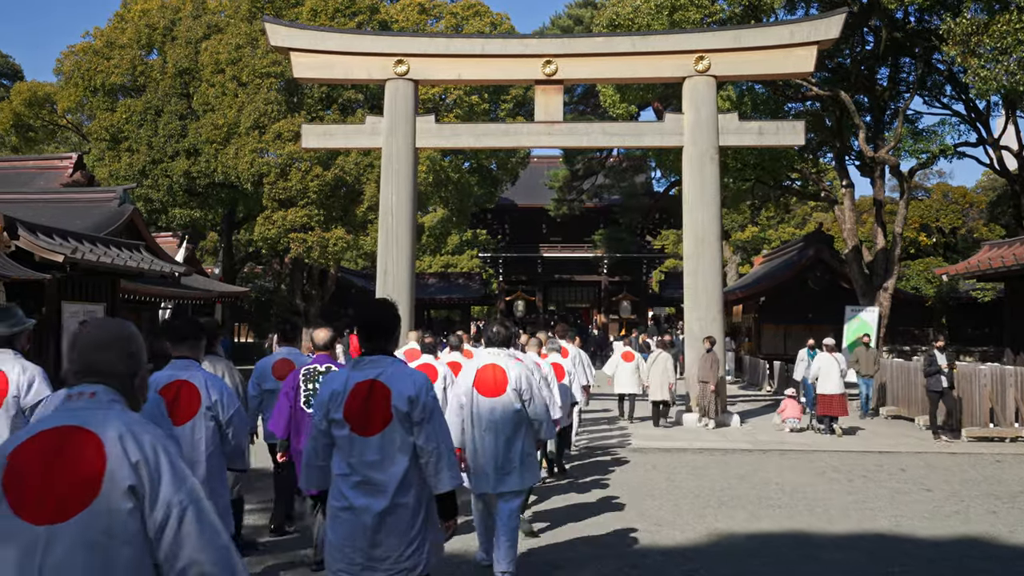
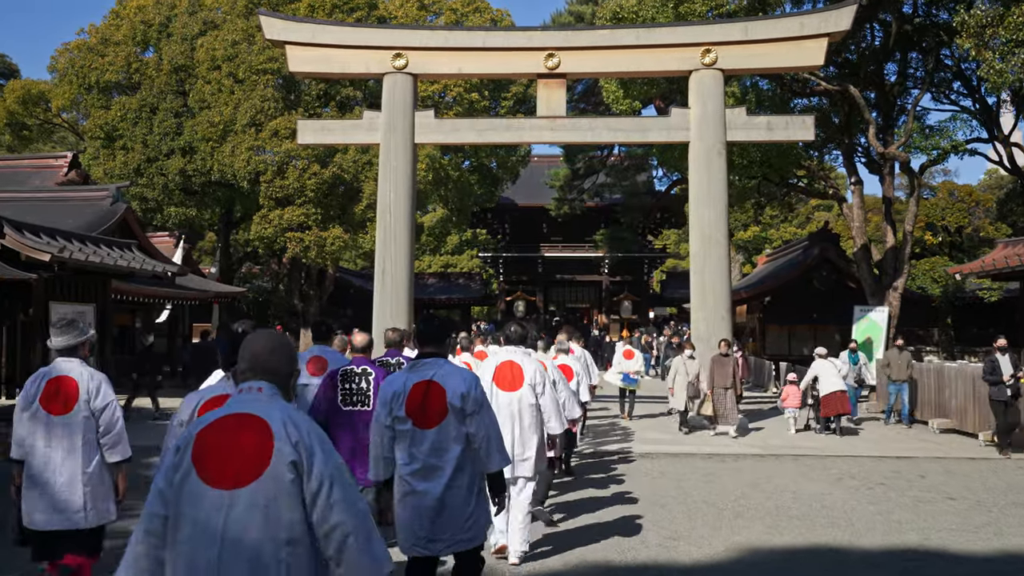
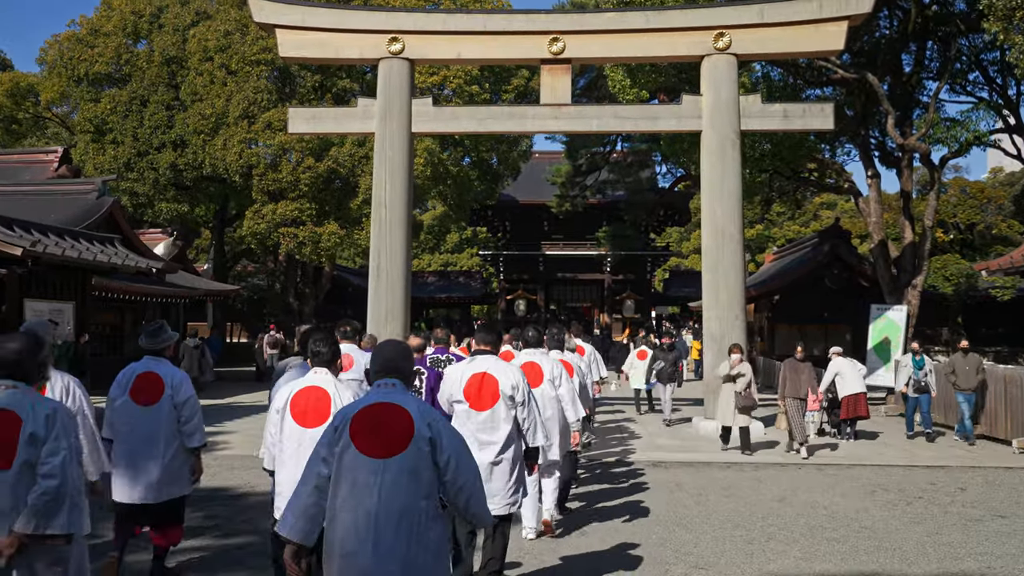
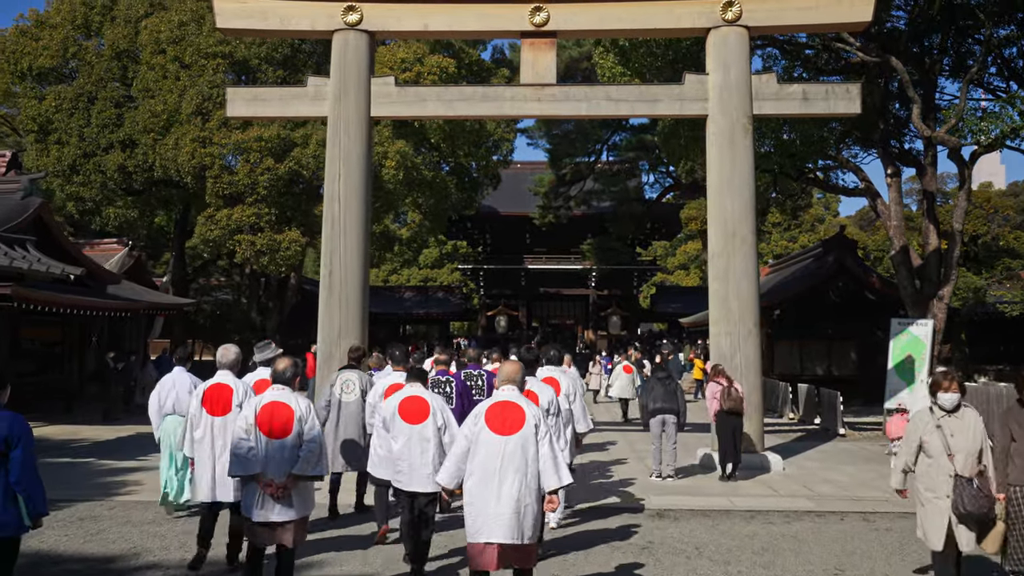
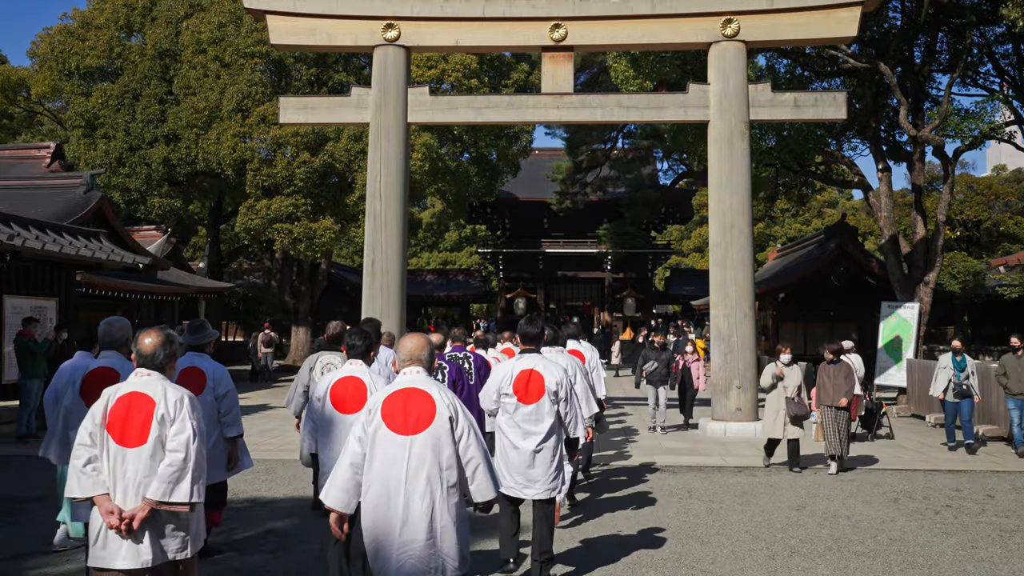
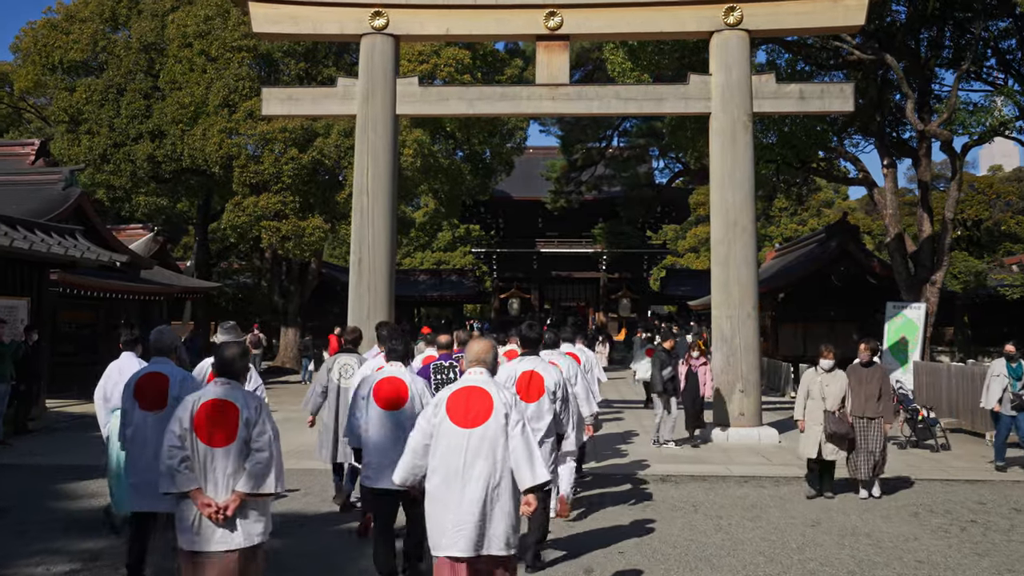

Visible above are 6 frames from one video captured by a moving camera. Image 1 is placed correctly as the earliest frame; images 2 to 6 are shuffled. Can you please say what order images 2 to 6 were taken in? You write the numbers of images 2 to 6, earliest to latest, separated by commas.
2, 3, 5, 6, 4
